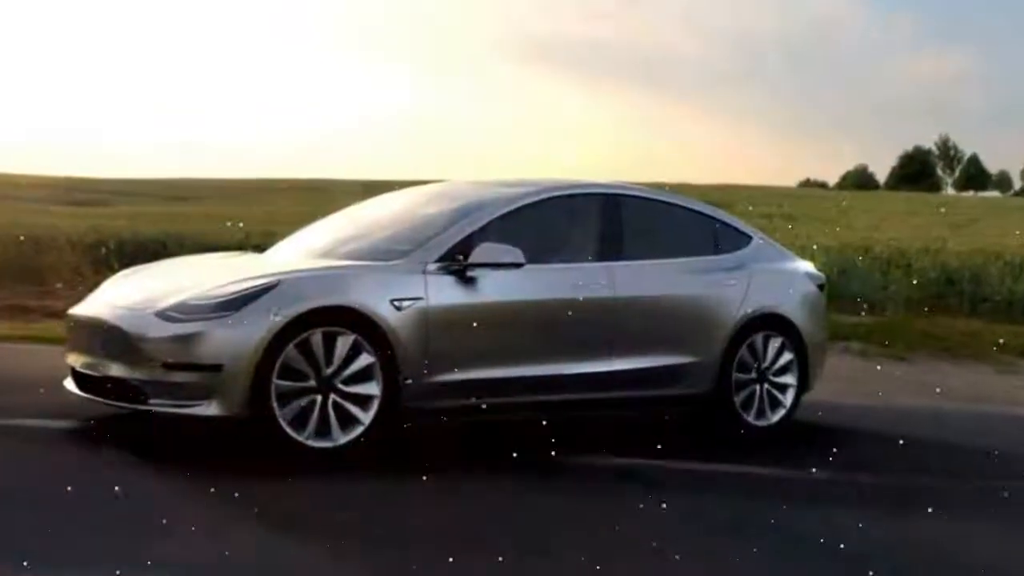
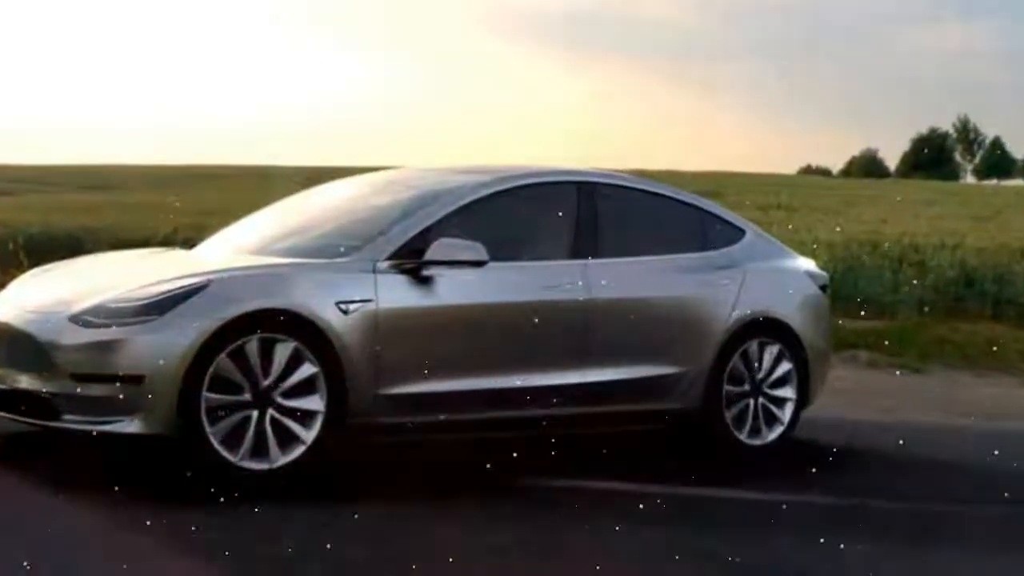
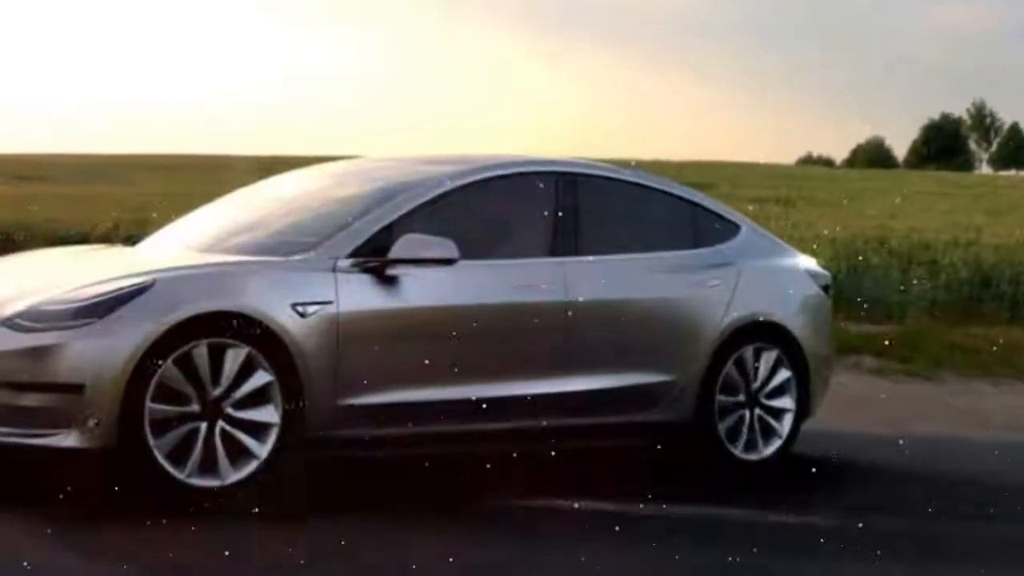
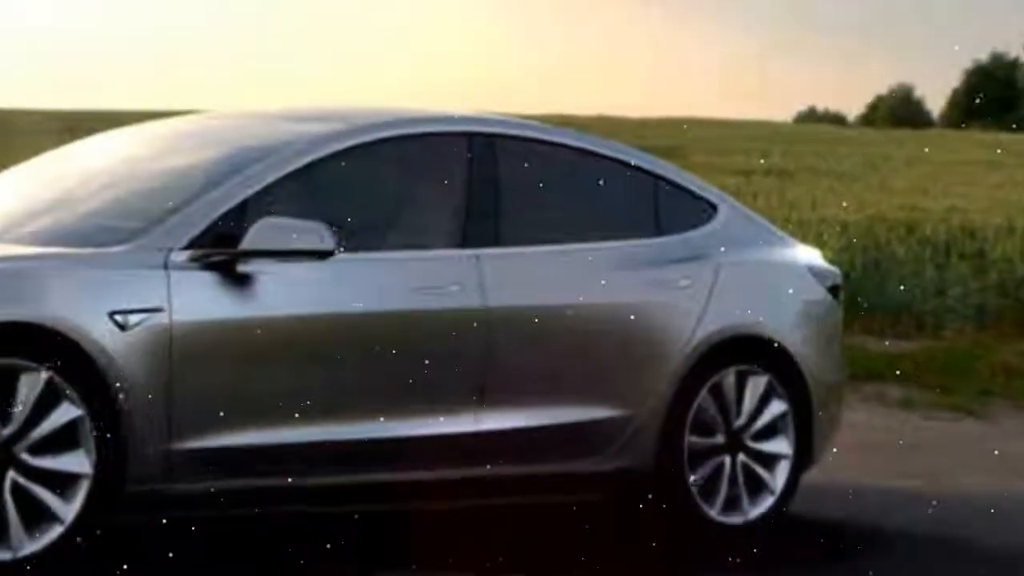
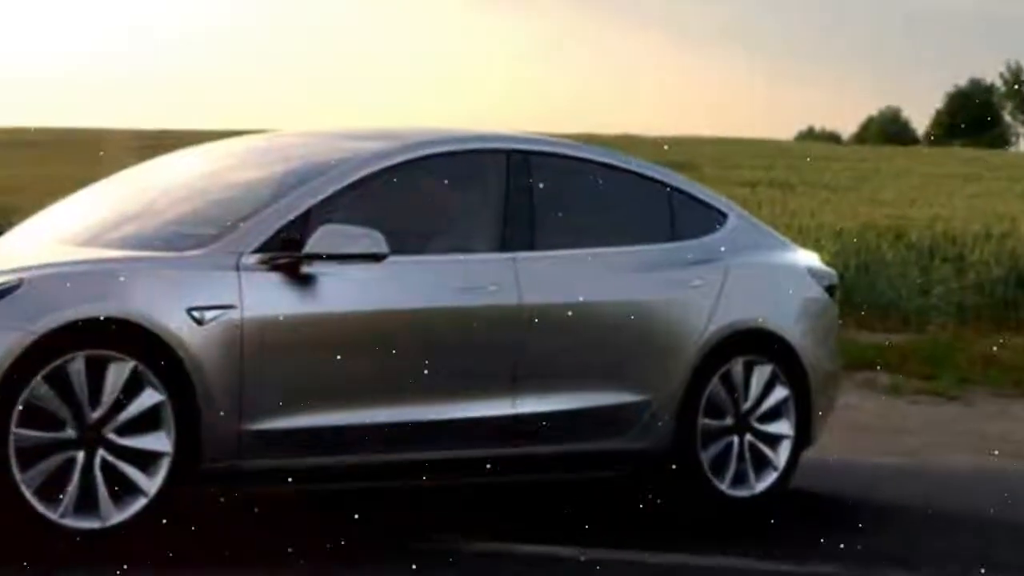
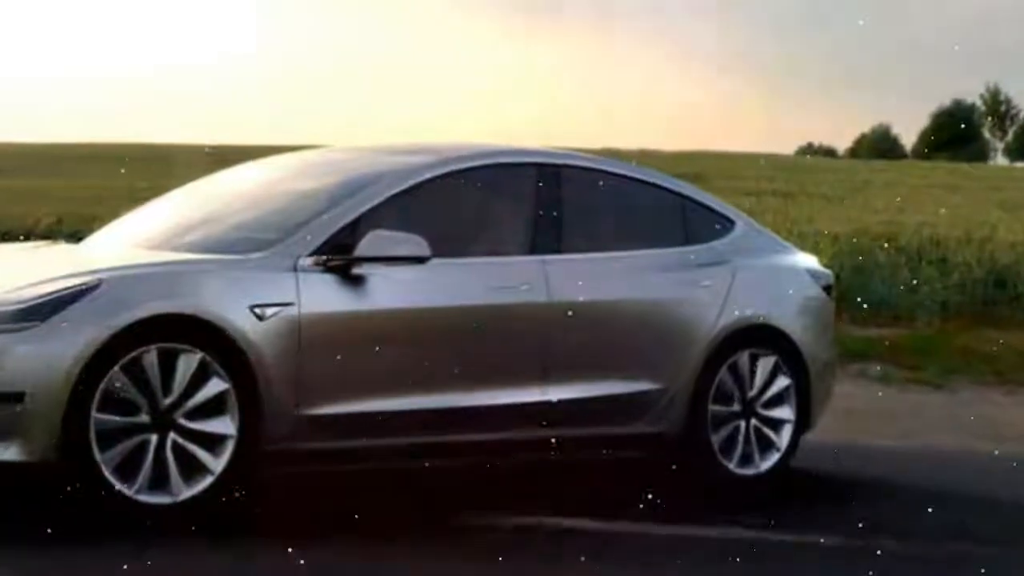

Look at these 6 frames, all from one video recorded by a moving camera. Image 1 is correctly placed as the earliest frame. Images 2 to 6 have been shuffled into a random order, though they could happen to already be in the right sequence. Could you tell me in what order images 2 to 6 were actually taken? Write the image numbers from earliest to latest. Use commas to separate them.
2, 3, 6, 5, 4
